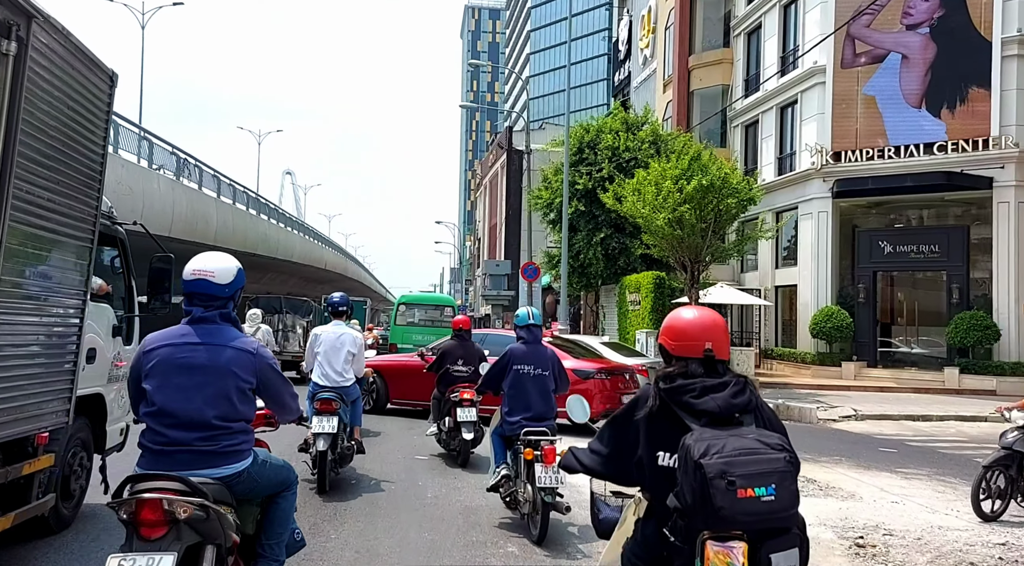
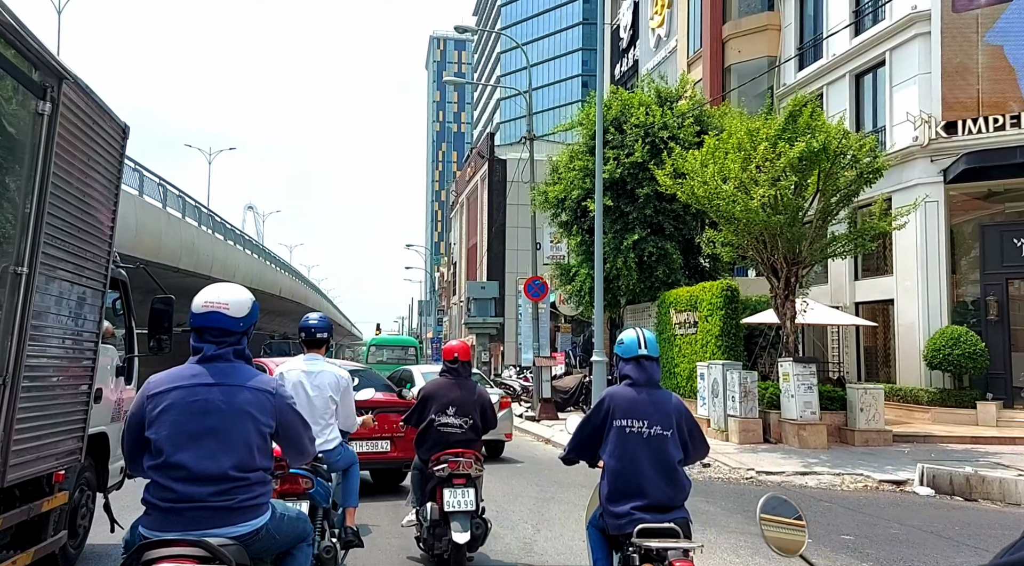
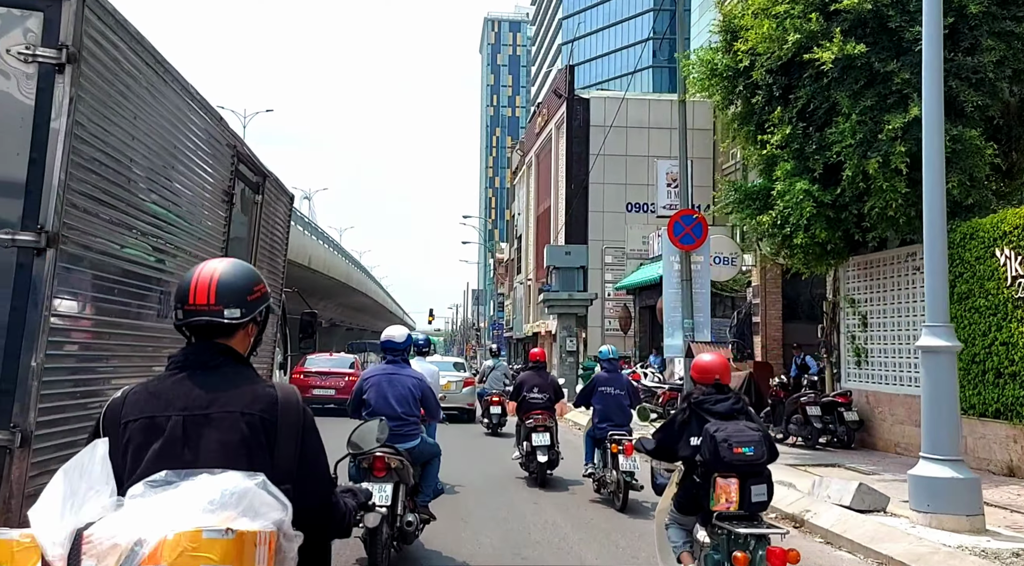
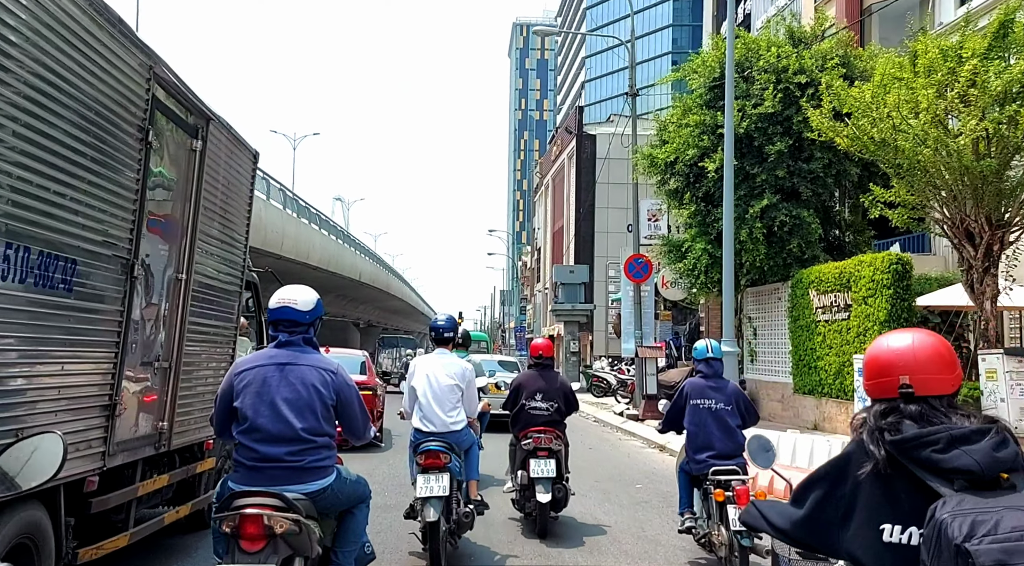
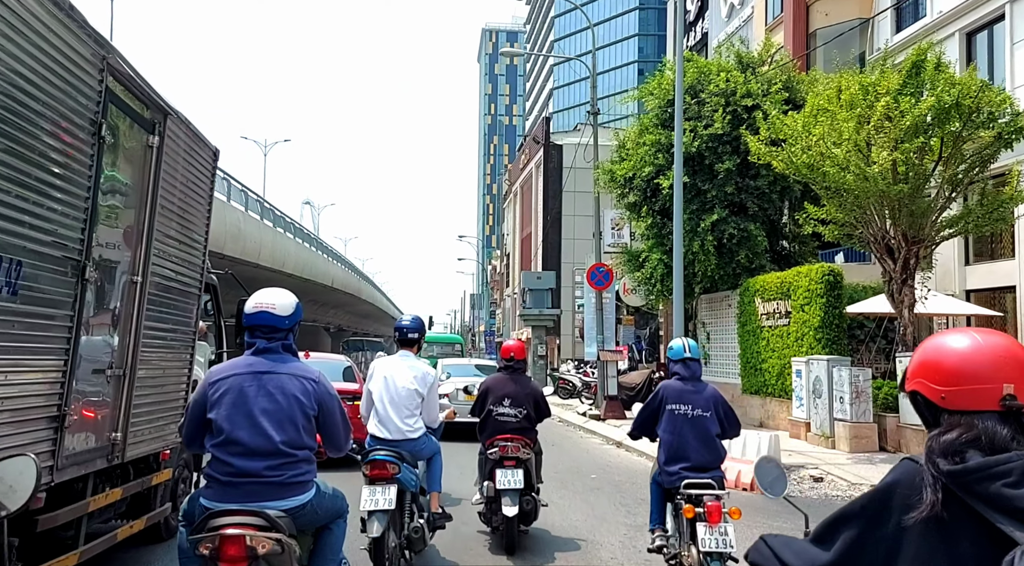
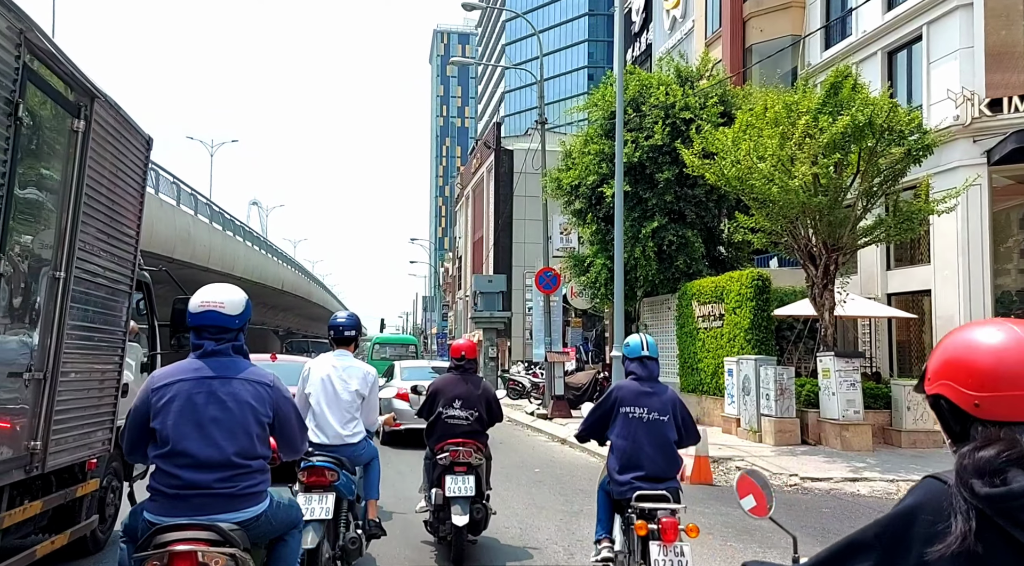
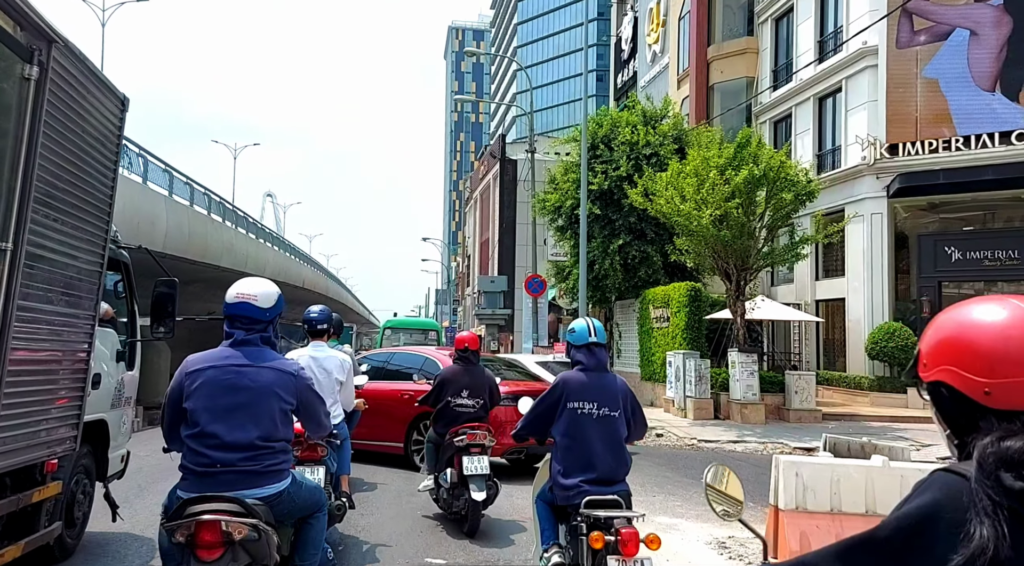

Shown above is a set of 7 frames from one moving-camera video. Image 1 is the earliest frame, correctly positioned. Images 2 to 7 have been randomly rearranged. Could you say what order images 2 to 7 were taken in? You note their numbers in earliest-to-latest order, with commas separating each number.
7, 2, 6, 5, 4, 3
